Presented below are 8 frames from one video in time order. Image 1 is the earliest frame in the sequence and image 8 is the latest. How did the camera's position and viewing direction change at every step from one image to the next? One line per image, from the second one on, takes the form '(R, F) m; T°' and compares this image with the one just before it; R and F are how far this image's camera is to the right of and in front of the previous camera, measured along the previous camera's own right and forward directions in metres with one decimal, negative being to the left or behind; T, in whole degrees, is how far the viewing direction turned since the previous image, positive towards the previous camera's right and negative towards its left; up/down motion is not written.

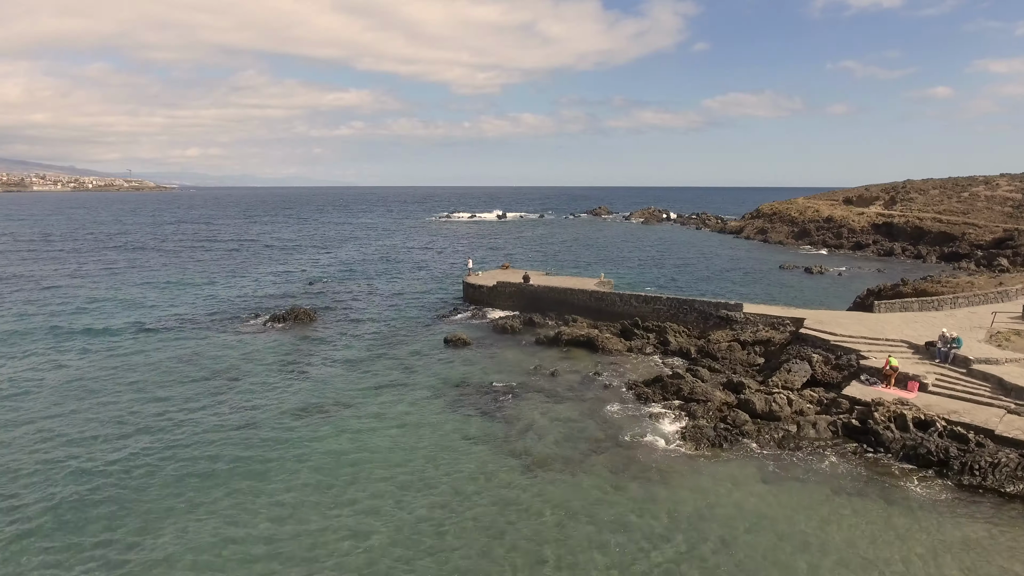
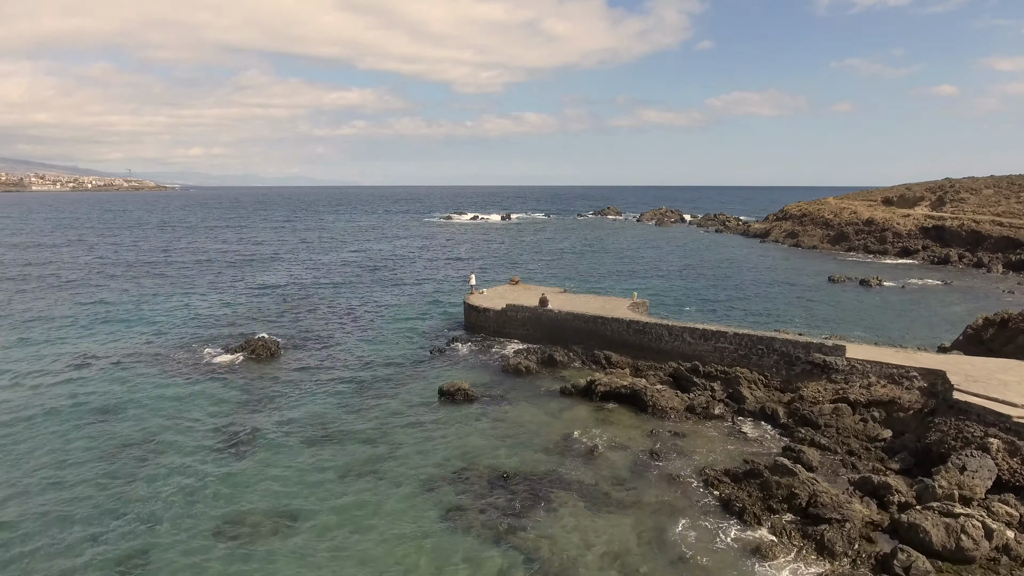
(-0.6, +7.2) m; 0°
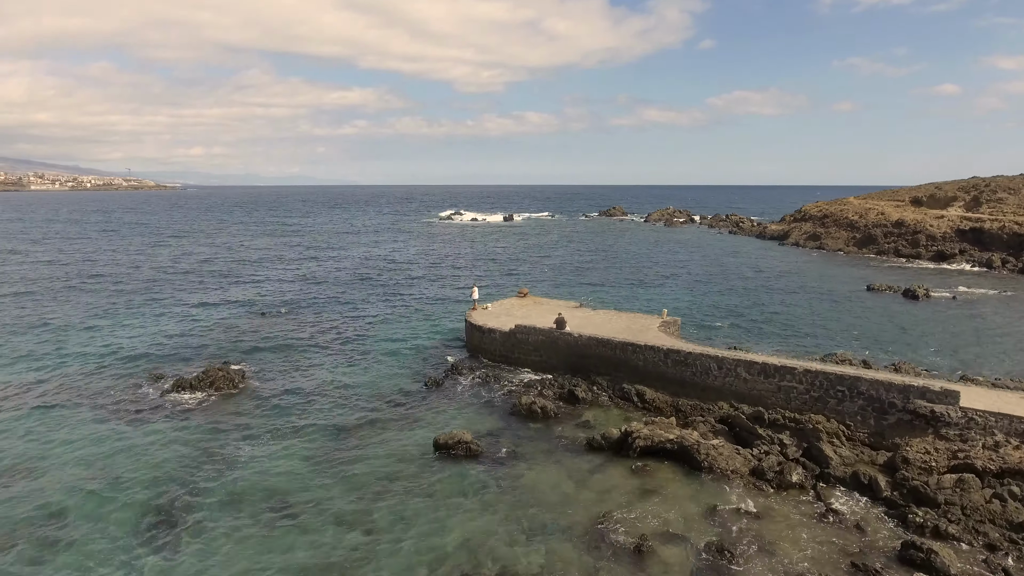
(-0.4, +4.5) m; 0°
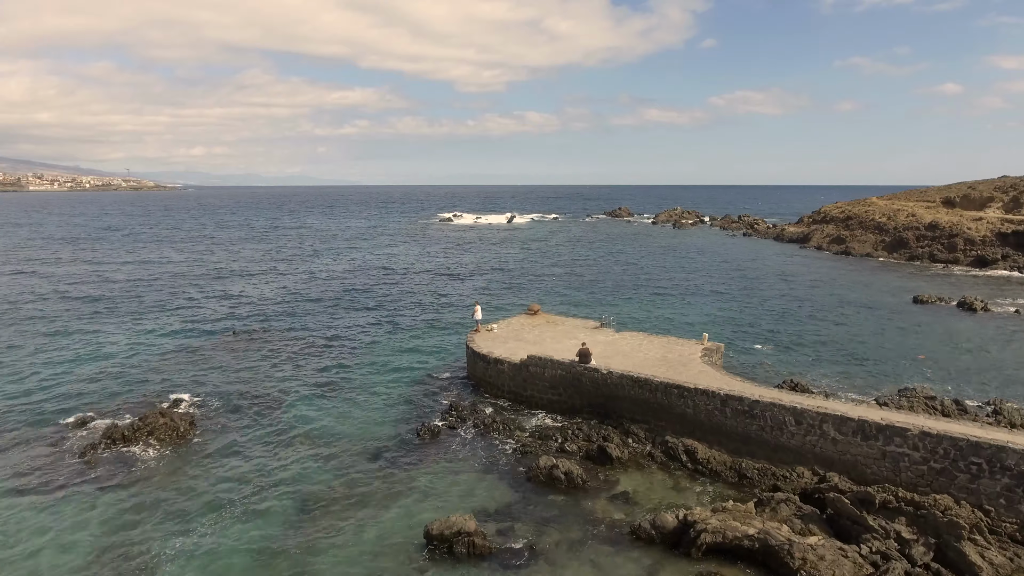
(-0.4, +4.5) m; 0°
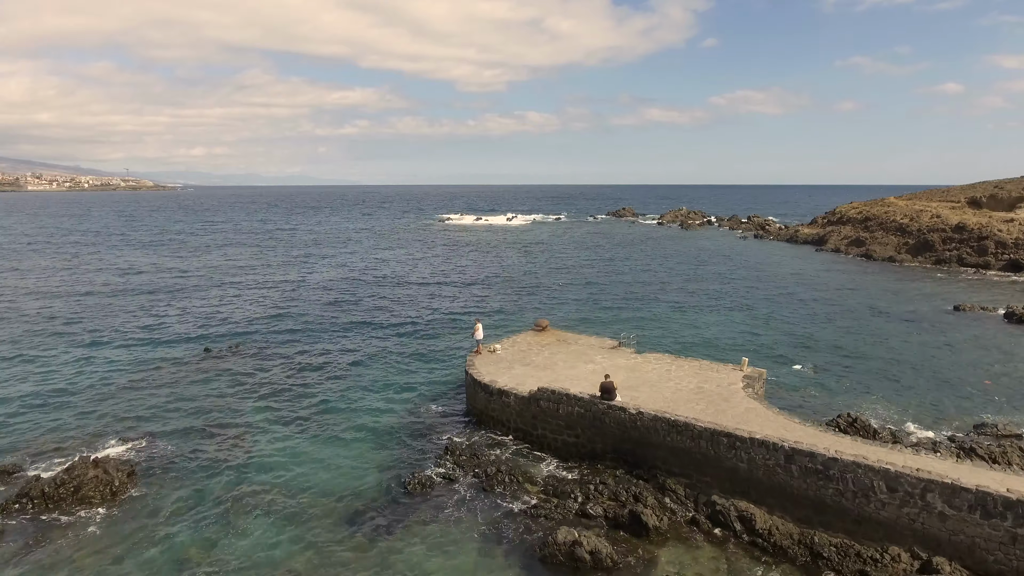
(-0.2, +3.3) m; 0°
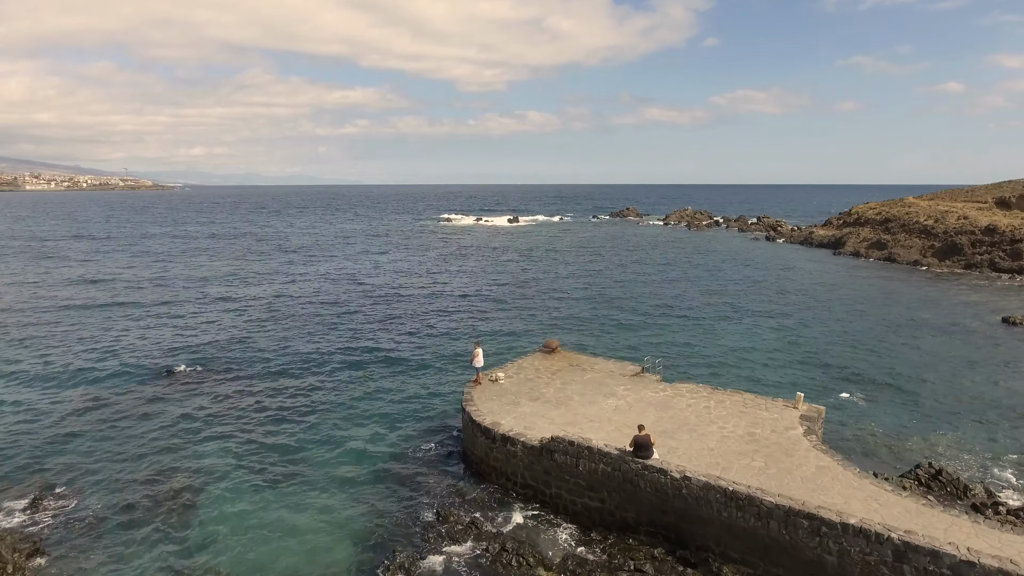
(-0.2, +3.4) m; 0°
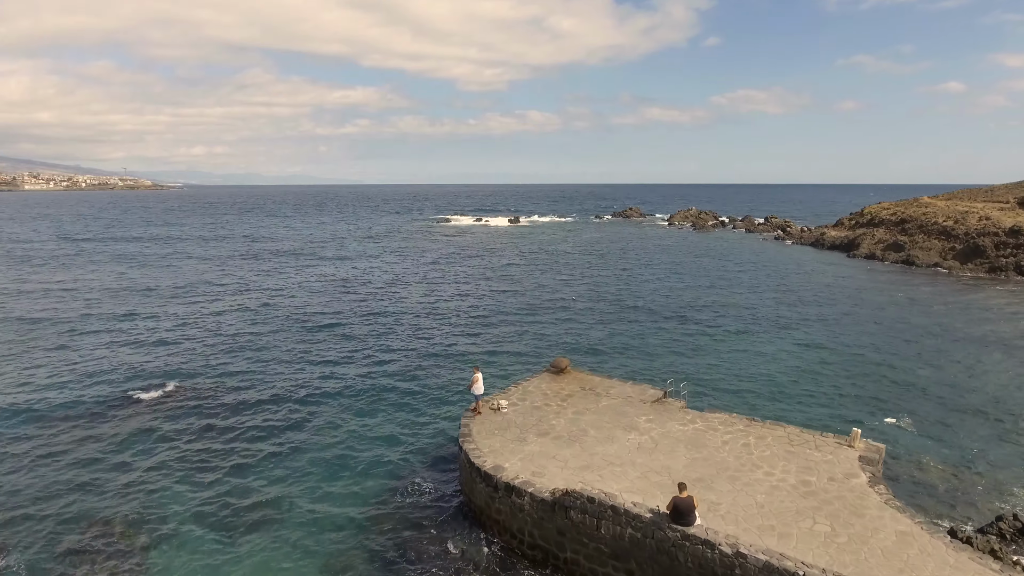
(-0.1, +2.5) m; 0°
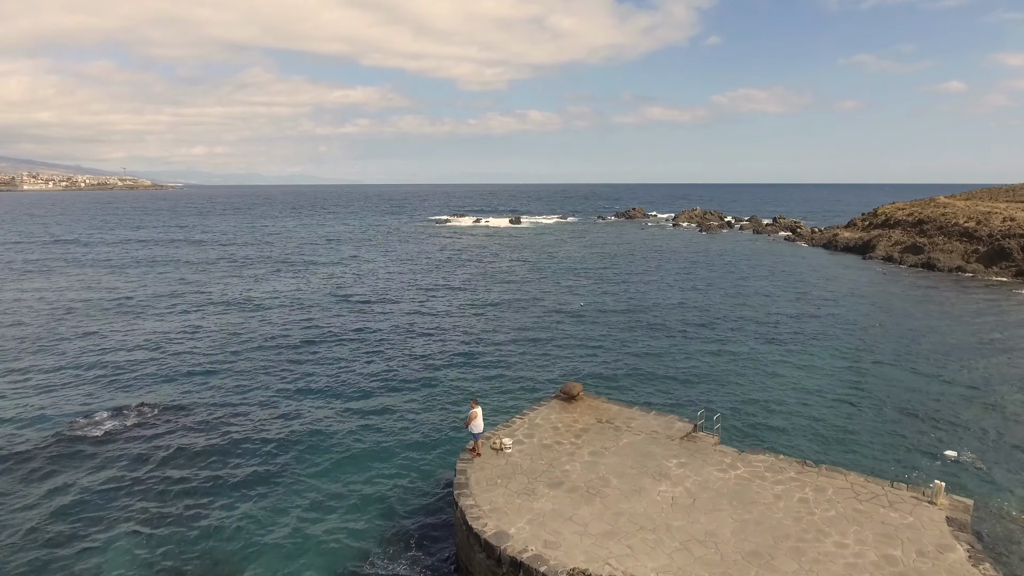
(-0.1, +2.5) m; 0°
